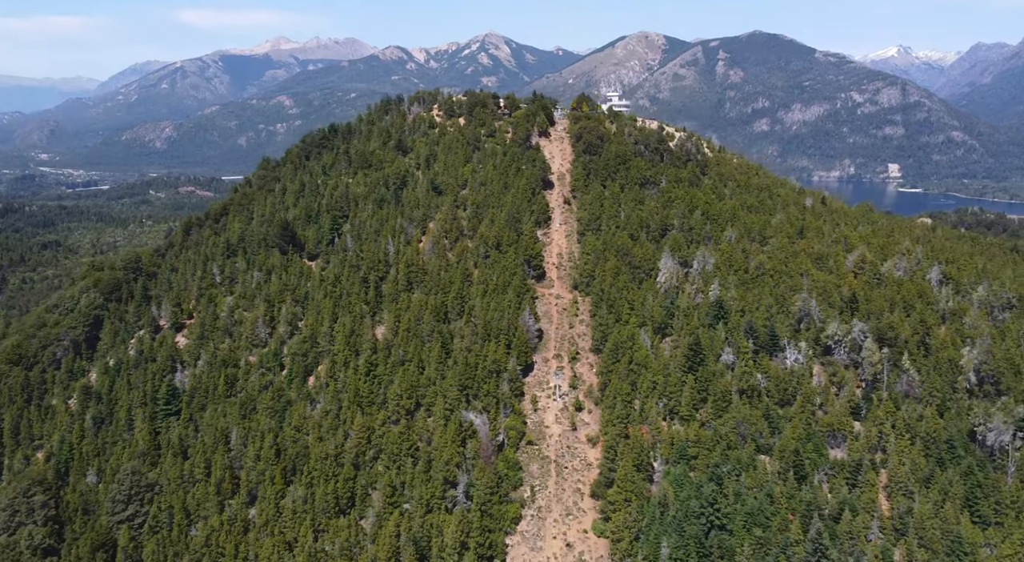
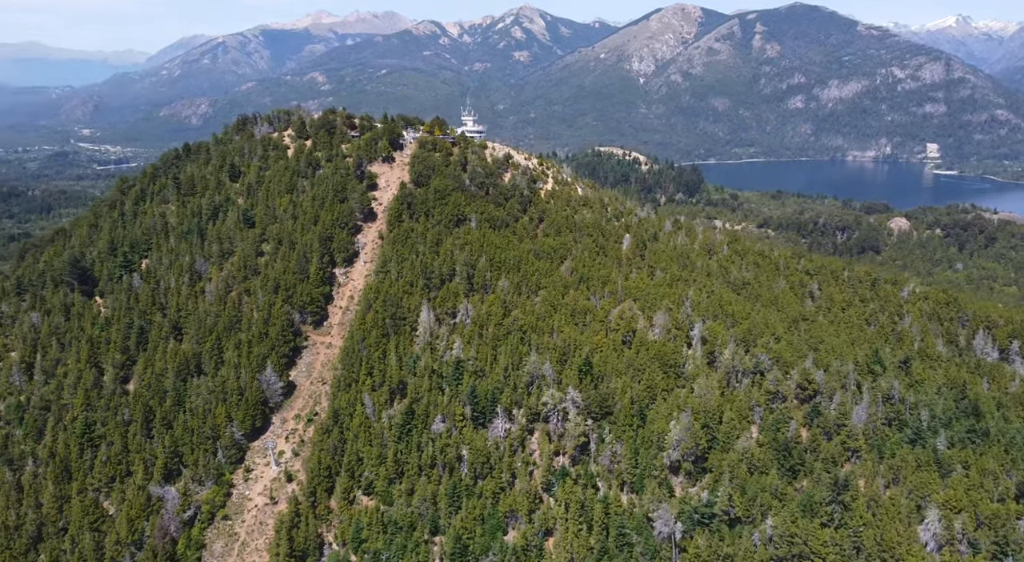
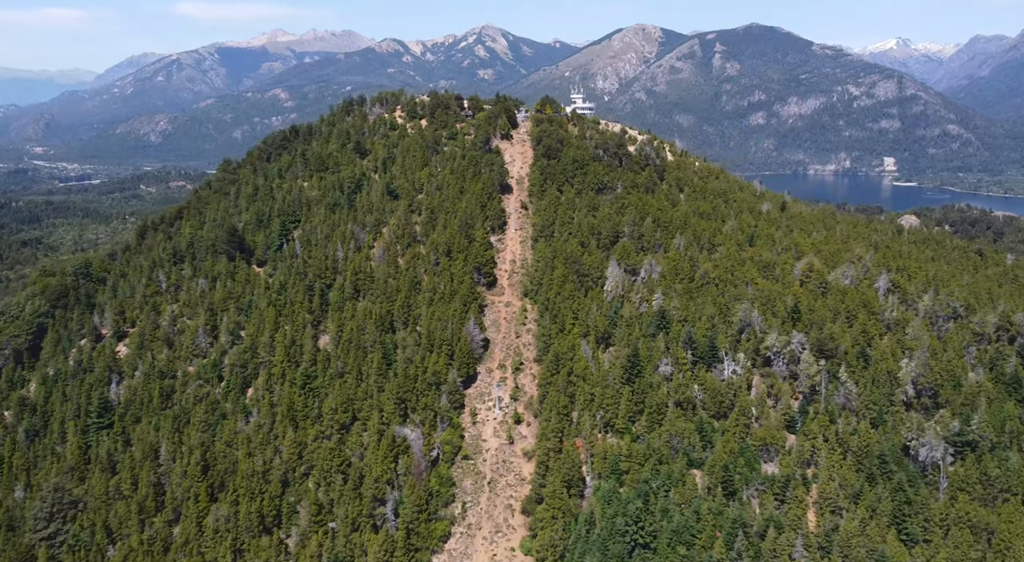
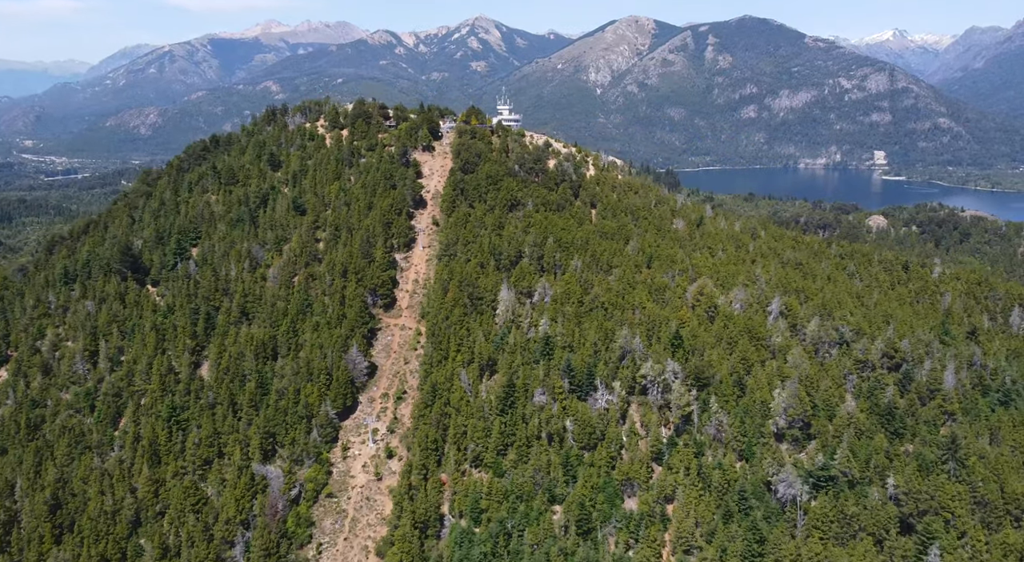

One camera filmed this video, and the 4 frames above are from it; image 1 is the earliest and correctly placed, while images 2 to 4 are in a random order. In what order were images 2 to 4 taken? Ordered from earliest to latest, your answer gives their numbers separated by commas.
3, 4, 2
